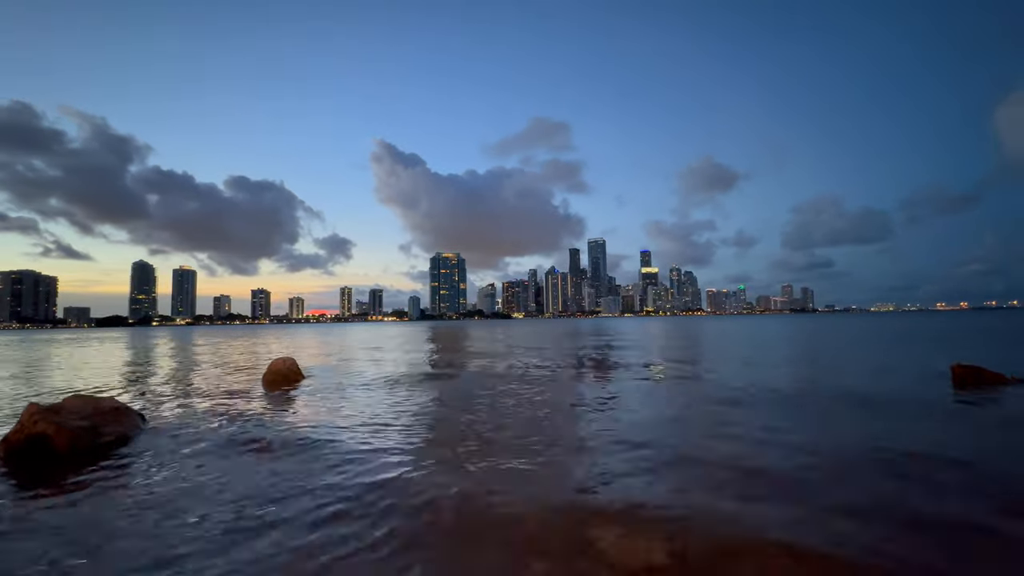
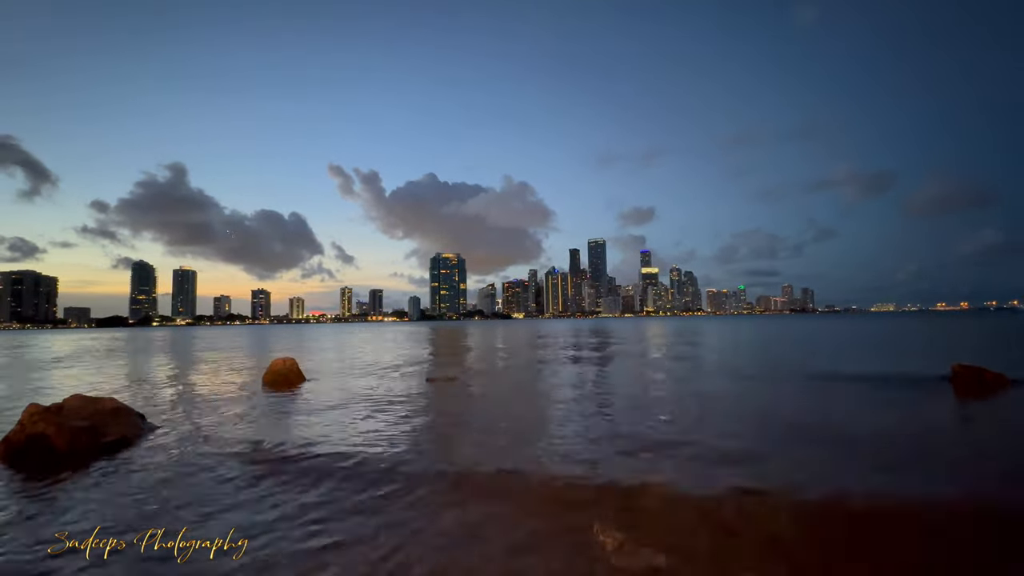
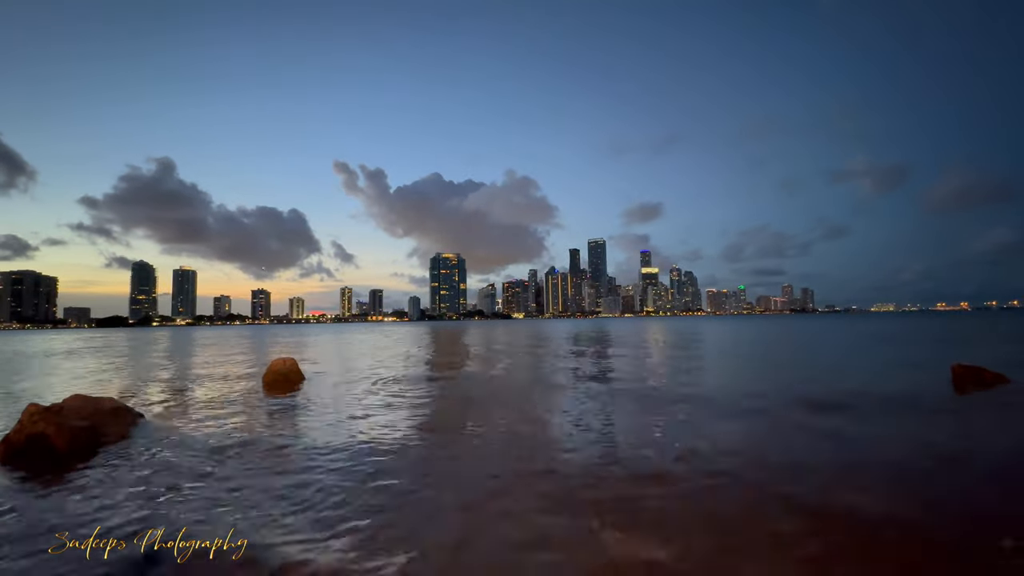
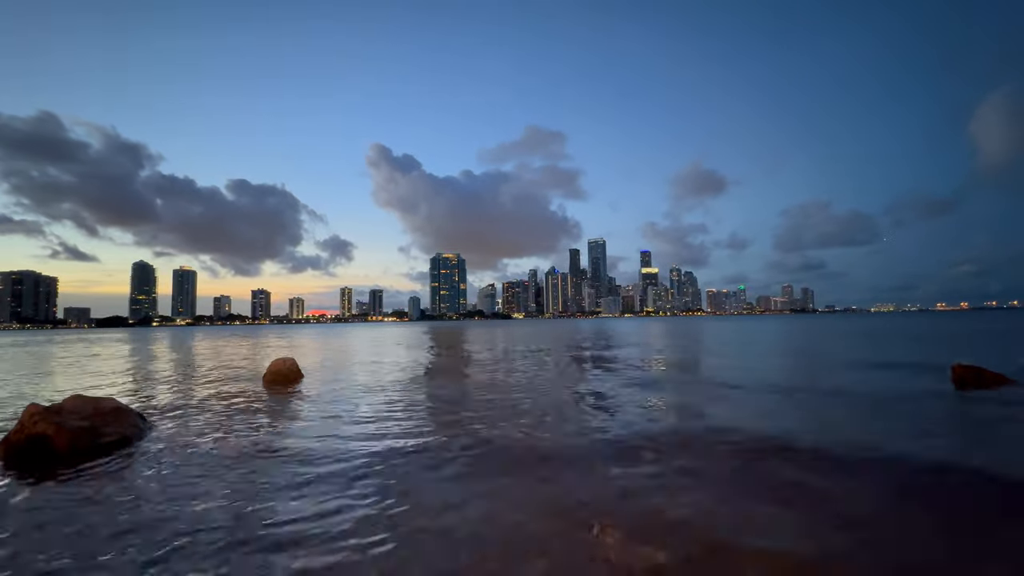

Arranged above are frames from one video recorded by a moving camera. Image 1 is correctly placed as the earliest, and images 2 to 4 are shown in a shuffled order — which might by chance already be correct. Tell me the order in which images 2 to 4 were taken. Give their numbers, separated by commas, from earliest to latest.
4, 3, 2
